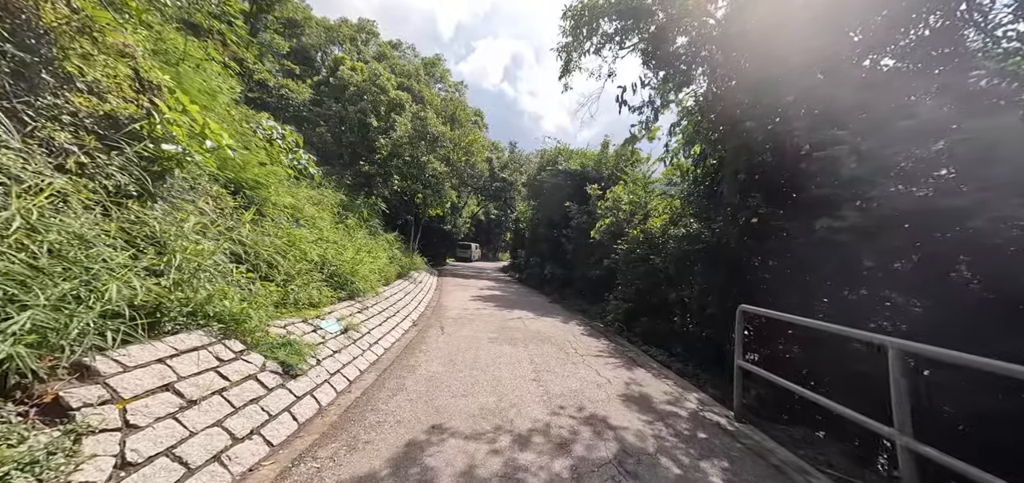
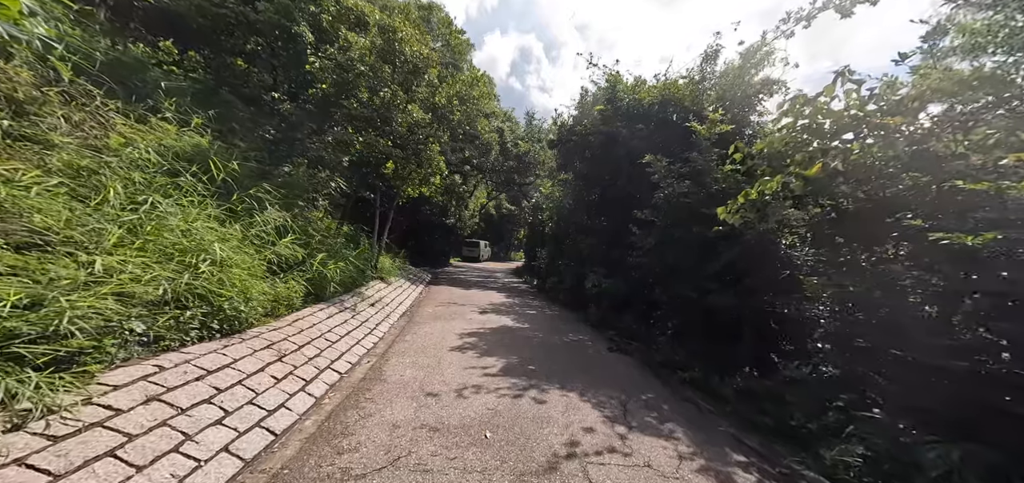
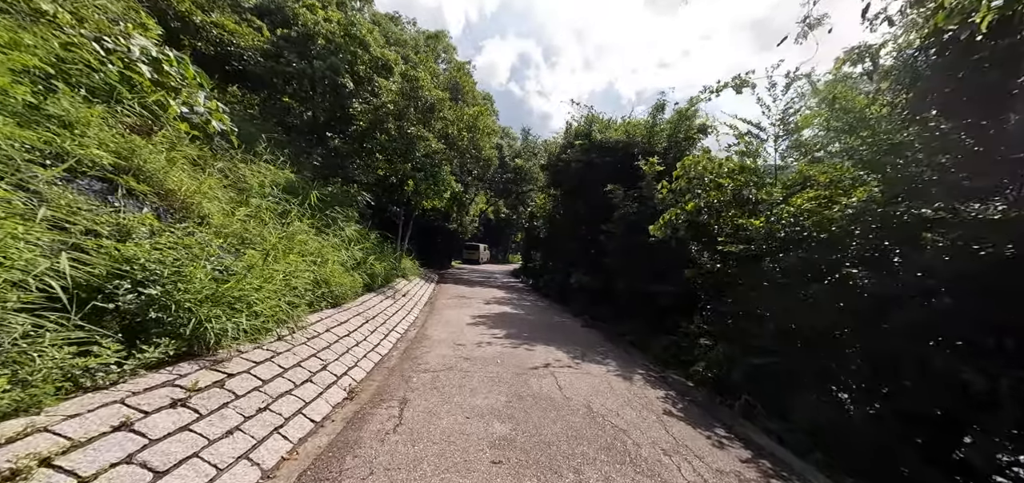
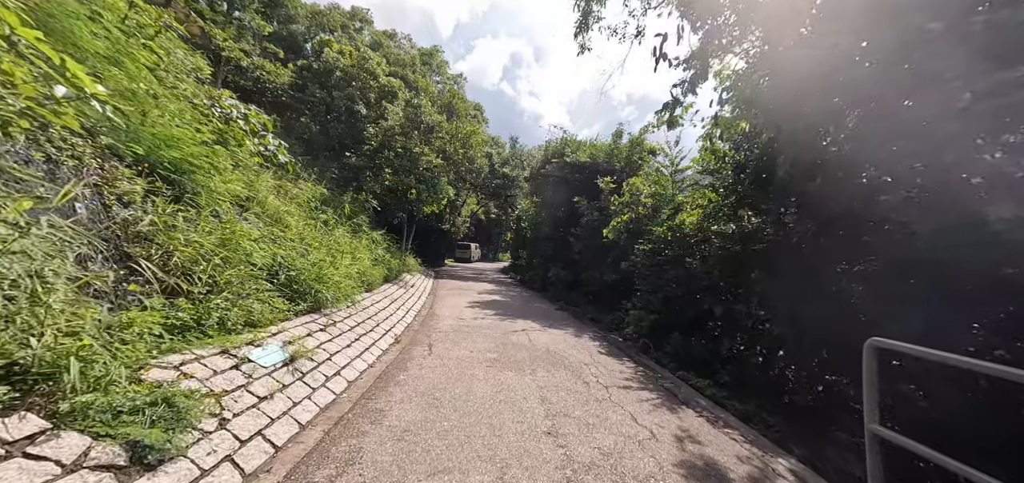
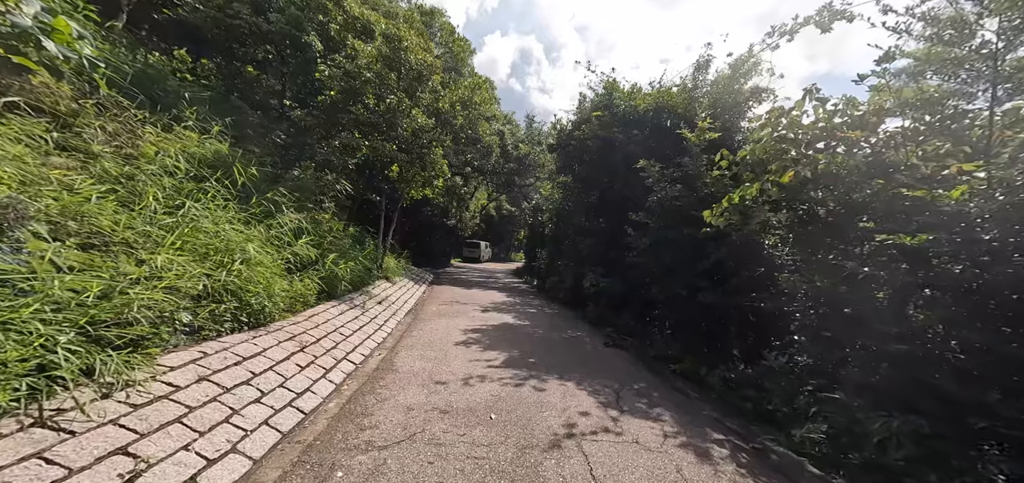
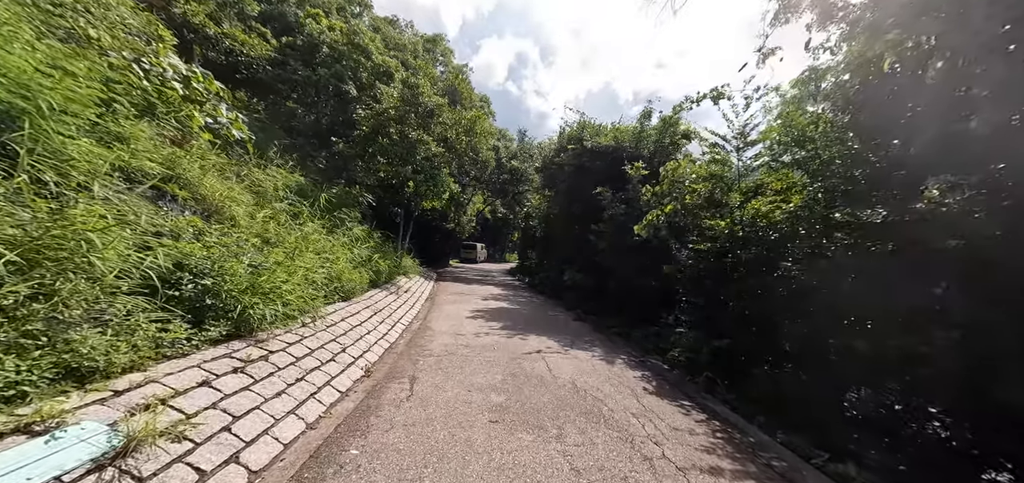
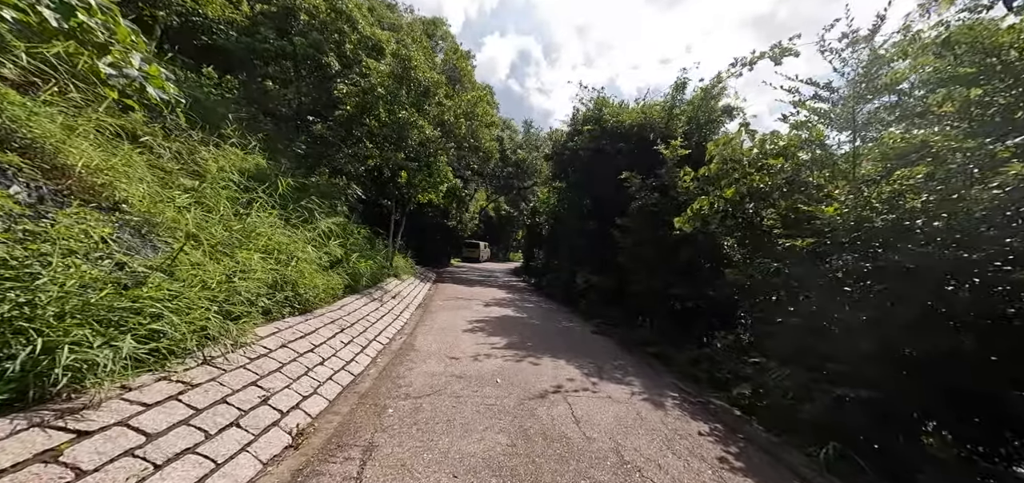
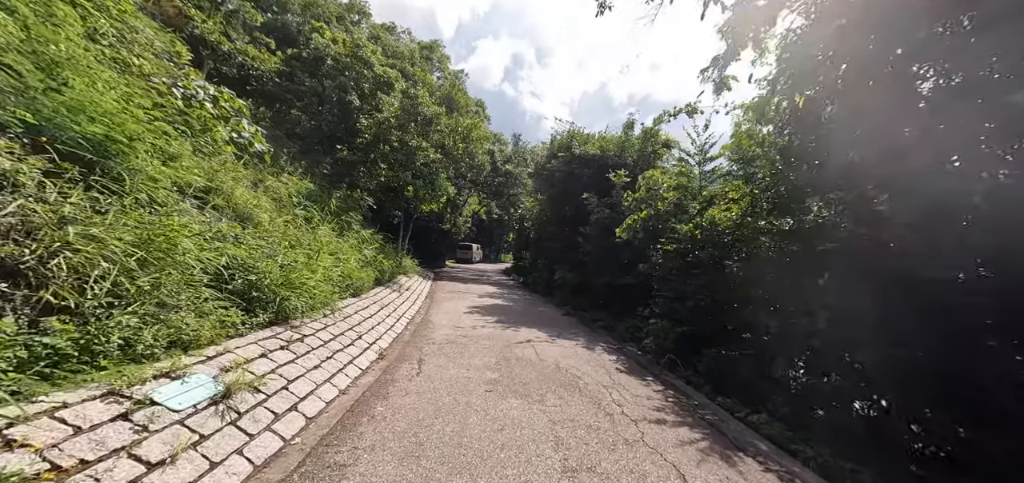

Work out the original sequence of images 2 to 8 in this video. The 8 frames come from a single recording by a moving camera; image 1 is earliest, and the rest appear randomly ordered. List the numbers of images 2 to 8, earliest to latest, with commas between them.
4, 8, 6, 3, 7, 5, 2
